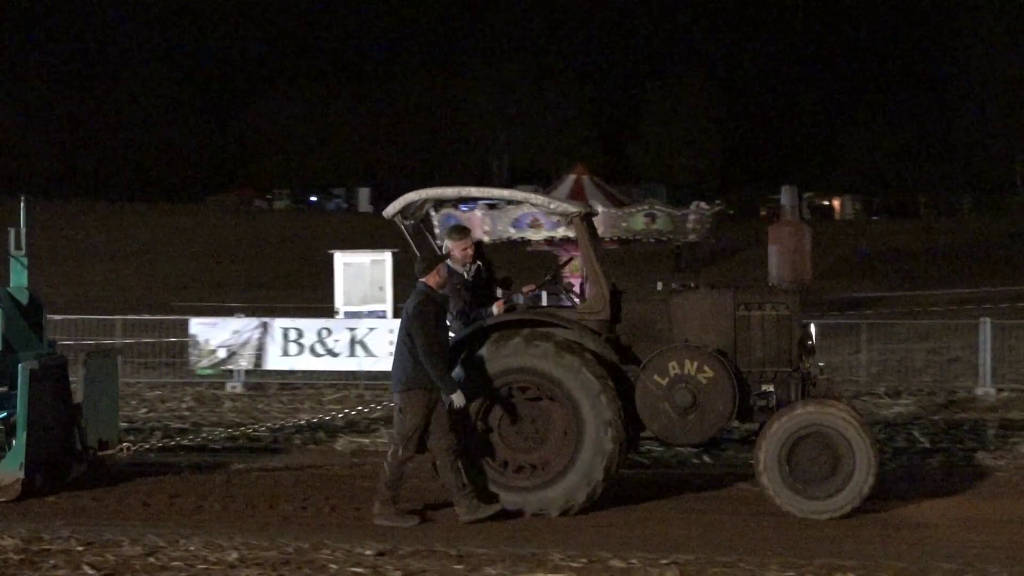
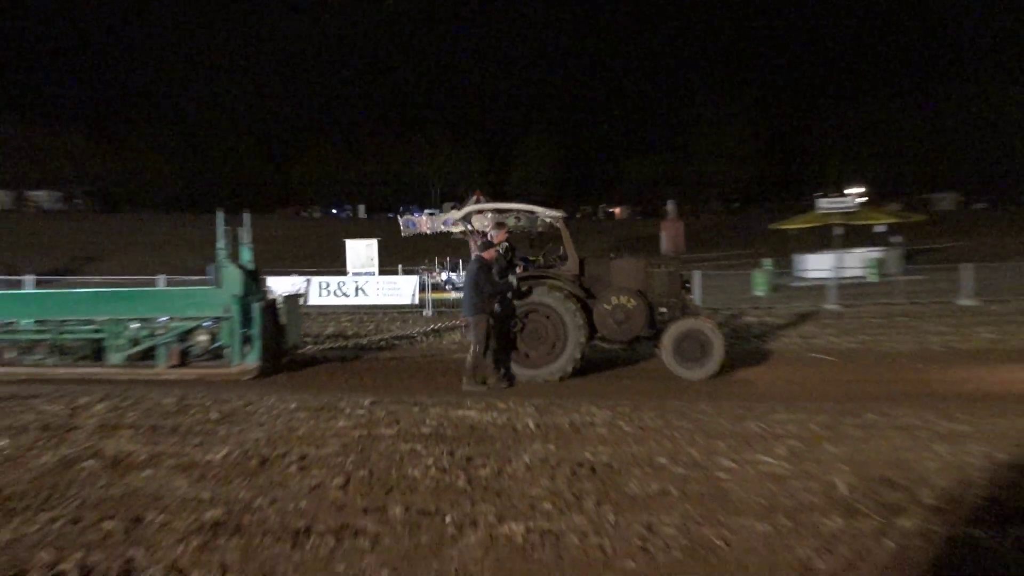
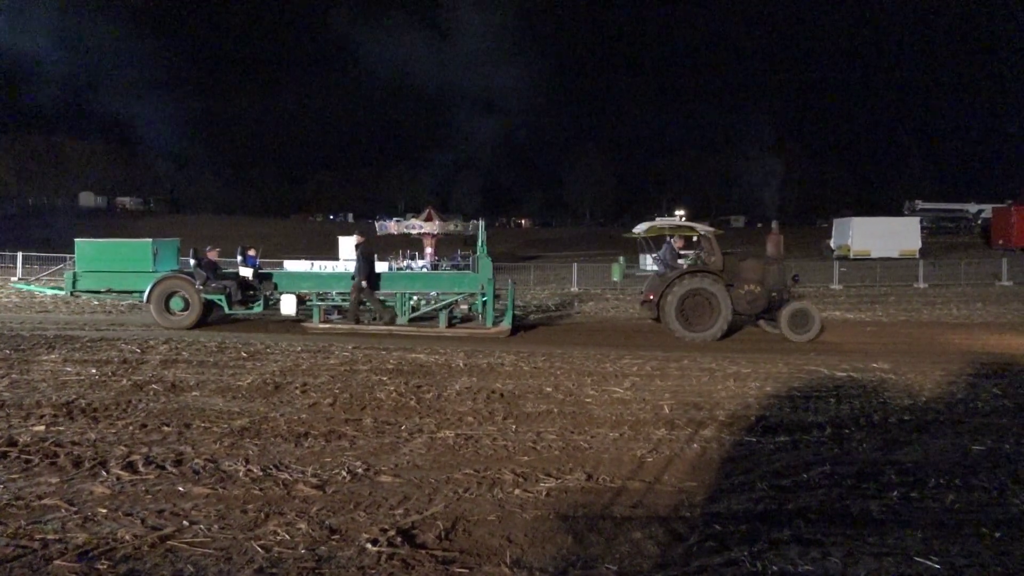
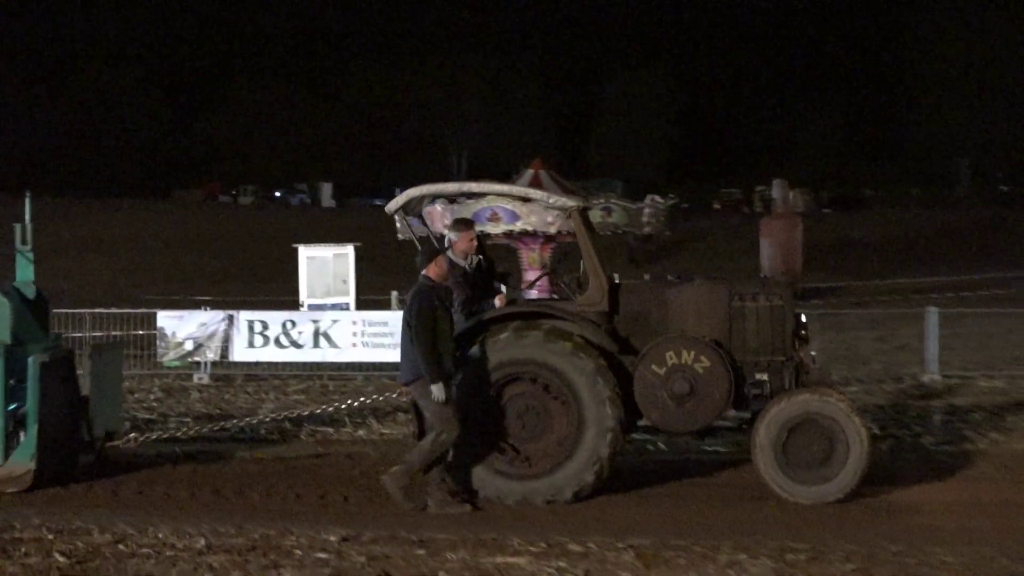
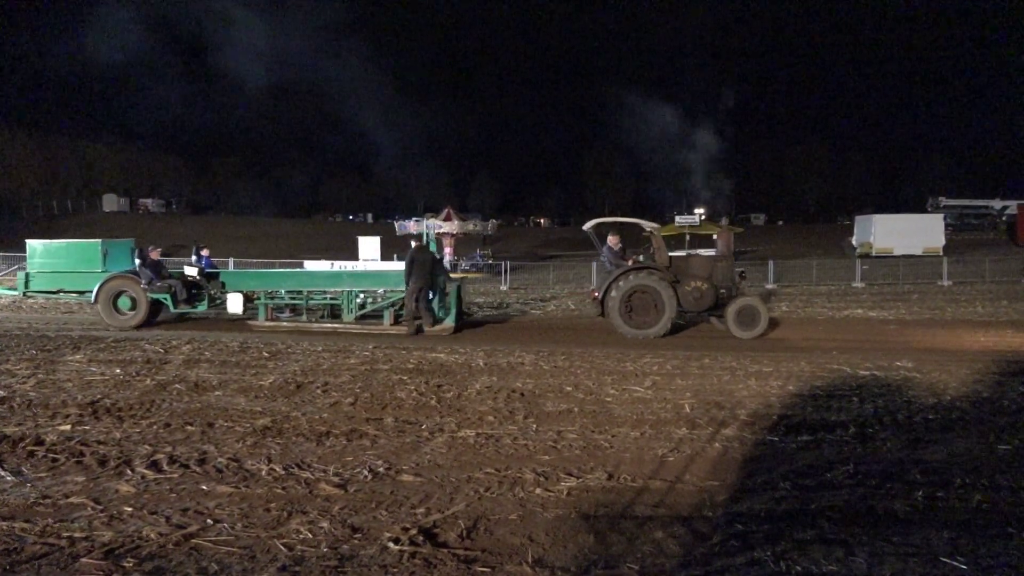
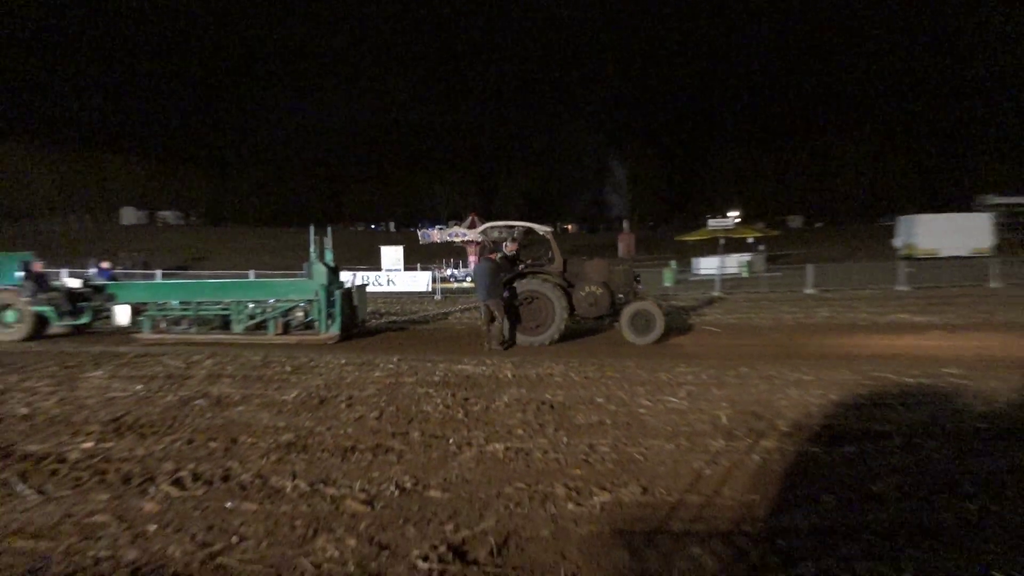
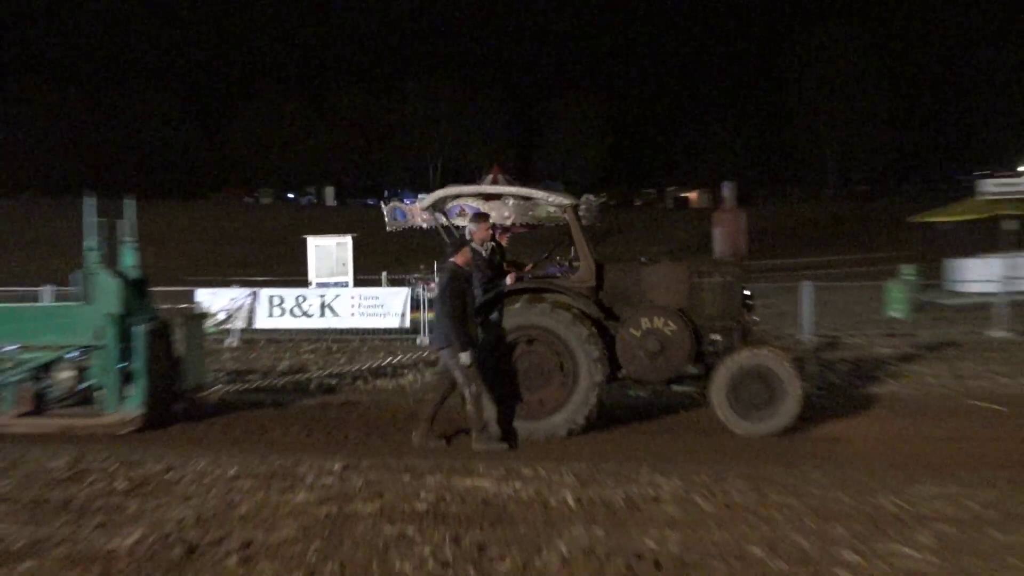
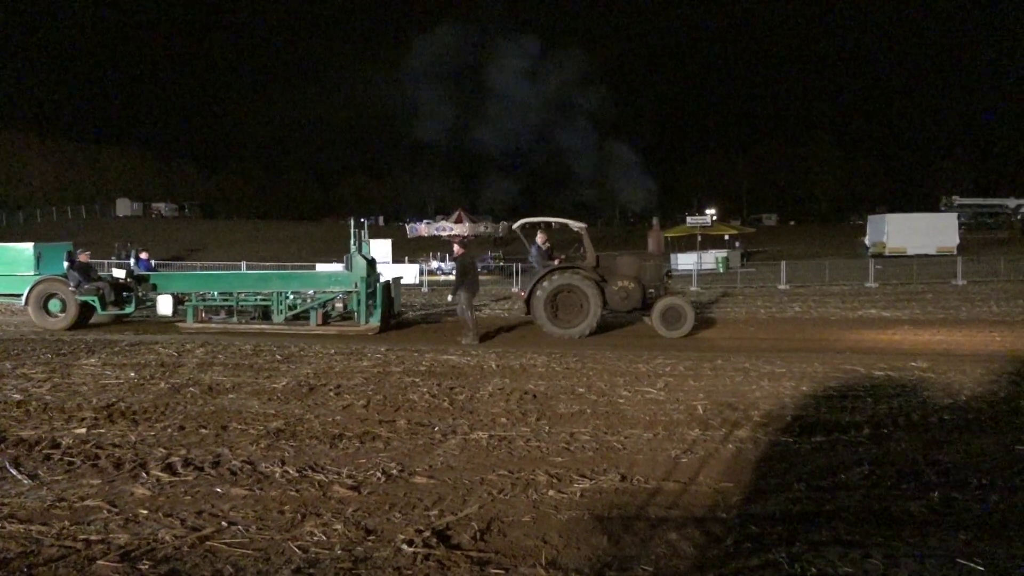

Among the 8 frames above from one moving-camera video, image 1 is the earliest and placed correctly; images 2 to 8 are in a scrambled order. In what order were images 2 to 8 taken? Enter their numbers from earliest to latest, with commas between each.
4, 7, 2, 6, 8, 5, 3
